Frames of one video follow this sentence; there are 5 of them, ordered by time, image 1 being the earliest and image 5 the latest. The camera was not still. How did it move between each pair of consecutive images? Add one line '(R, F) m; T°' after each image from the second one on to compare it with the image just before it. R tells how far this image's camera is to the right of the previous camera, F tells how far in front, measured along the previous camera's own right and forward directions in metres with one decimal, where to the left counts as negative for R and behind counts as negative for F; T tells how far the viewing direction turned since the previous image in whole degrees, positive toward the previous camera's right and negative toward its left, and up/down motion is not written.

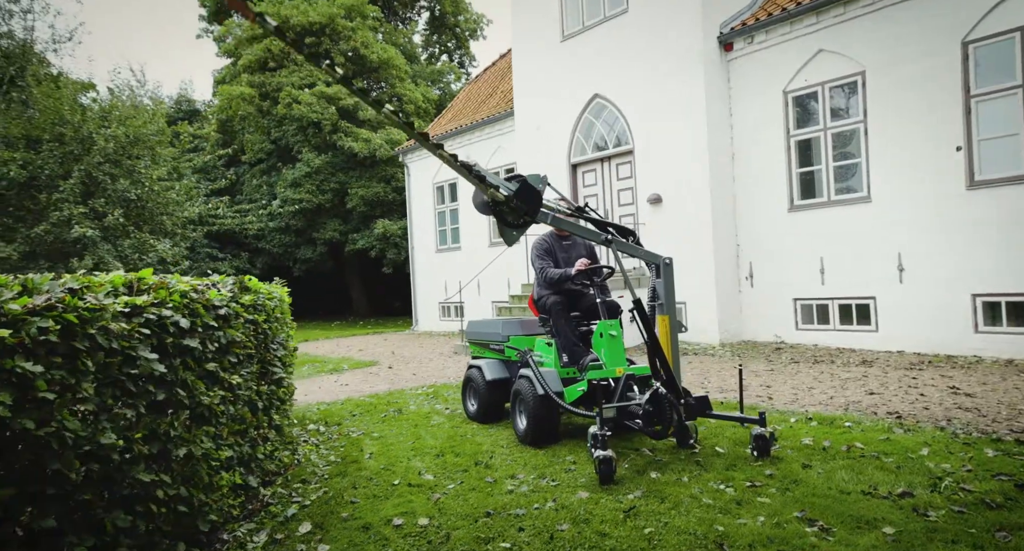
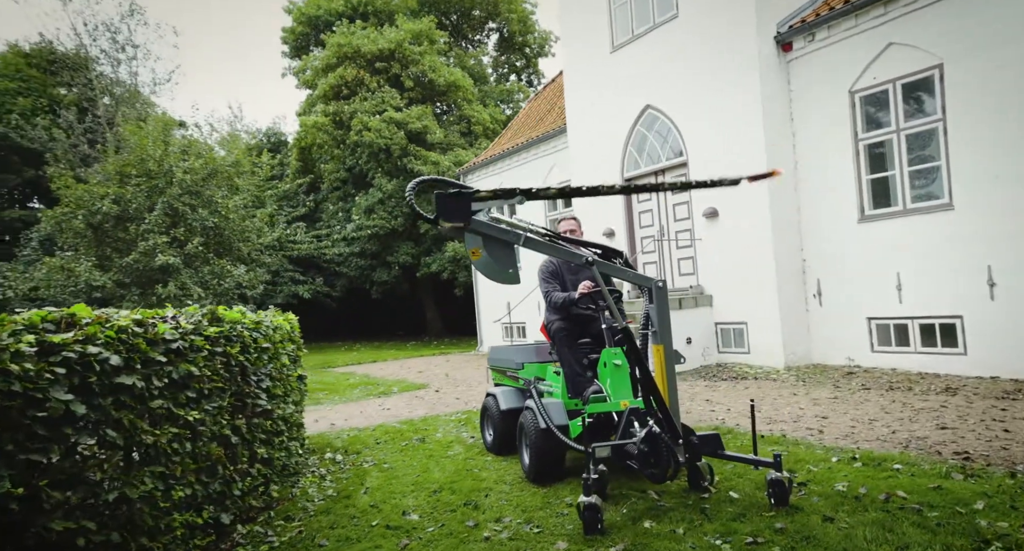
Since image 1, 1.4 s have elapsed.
(+0.6, +0.3) m; -7°
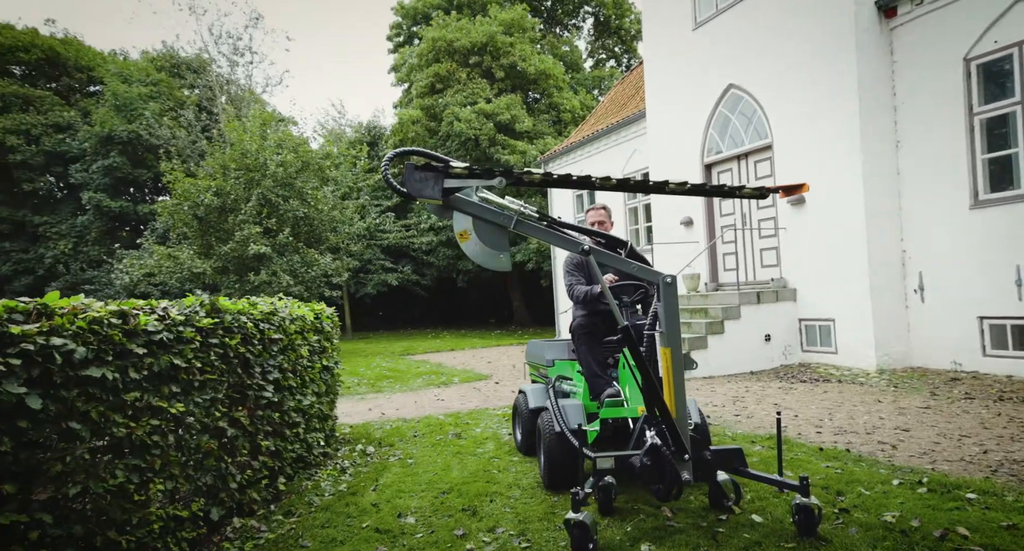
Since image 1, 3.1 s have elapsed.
(+0.5, +0.3) m; -9°
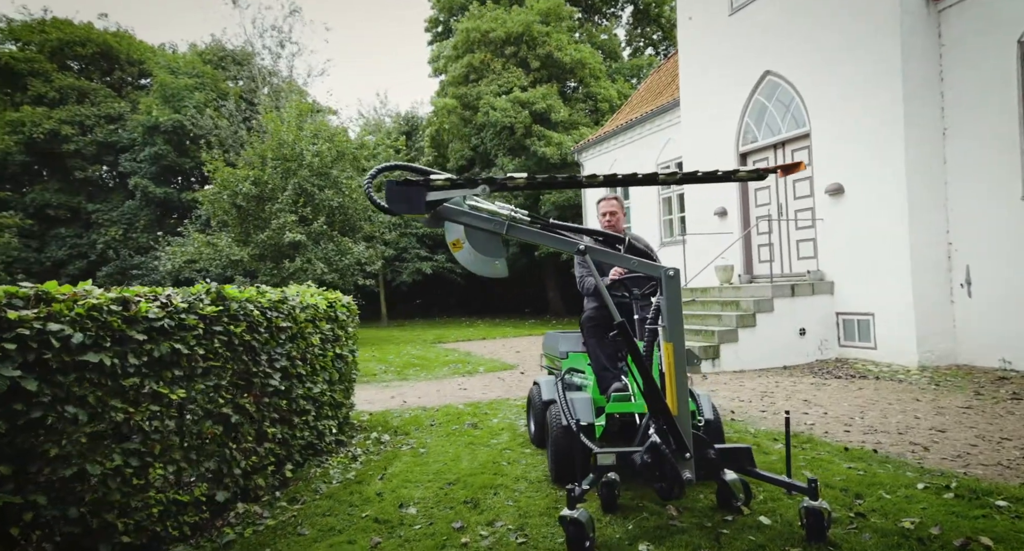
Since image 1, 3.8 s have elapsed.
(+0.2, +0.1) m; -3°
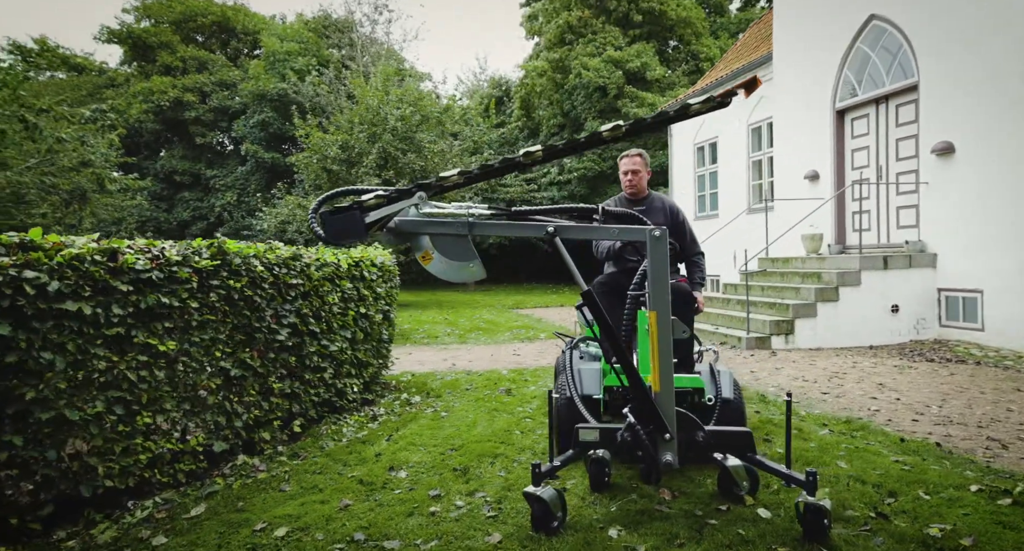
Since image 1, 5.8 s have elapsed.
(+0.6, +0.3) m; -9°
